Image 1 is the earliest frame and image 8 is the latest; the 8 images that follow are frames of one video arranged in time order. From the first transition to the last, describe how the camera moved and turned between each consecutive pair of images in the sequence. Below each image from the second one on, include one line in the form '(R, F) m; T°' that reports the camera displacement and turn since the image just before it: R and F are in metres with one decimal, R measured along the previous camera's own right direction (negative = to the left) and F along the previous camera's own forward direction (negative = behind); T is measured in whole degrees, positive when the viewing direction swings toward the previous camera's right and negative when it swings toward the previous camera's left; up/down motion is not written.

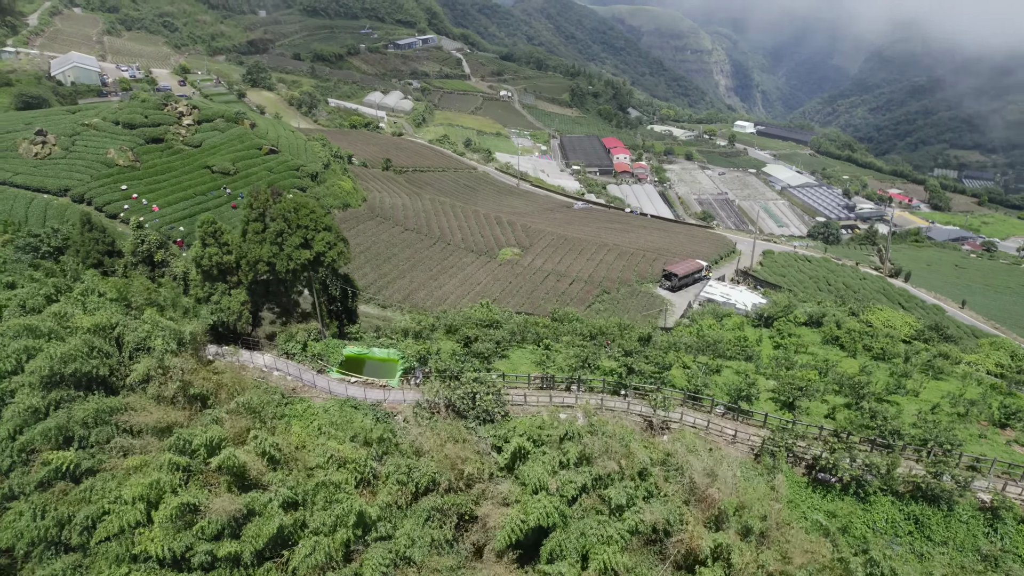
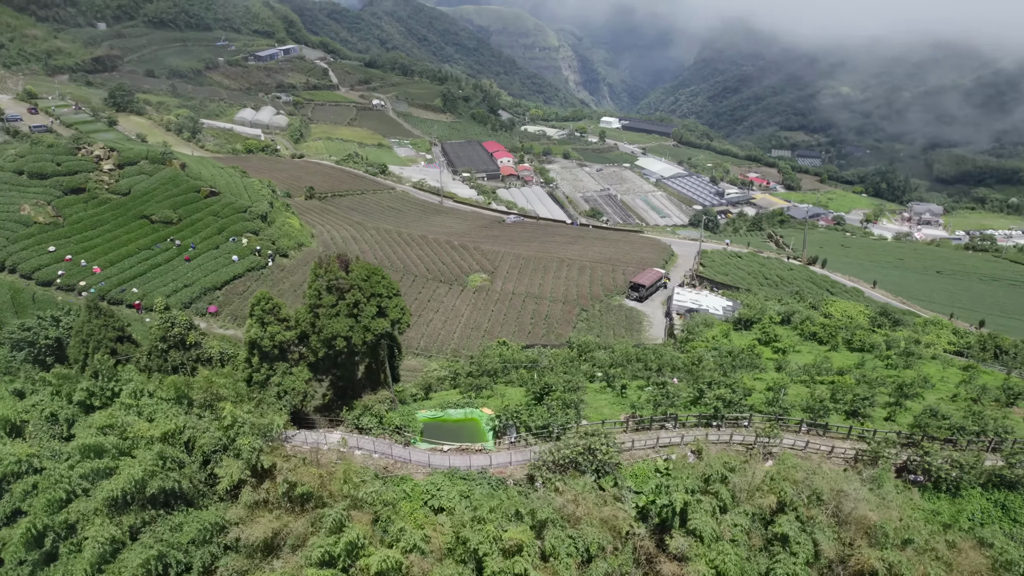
(-6.1, +0.8) m; +11°
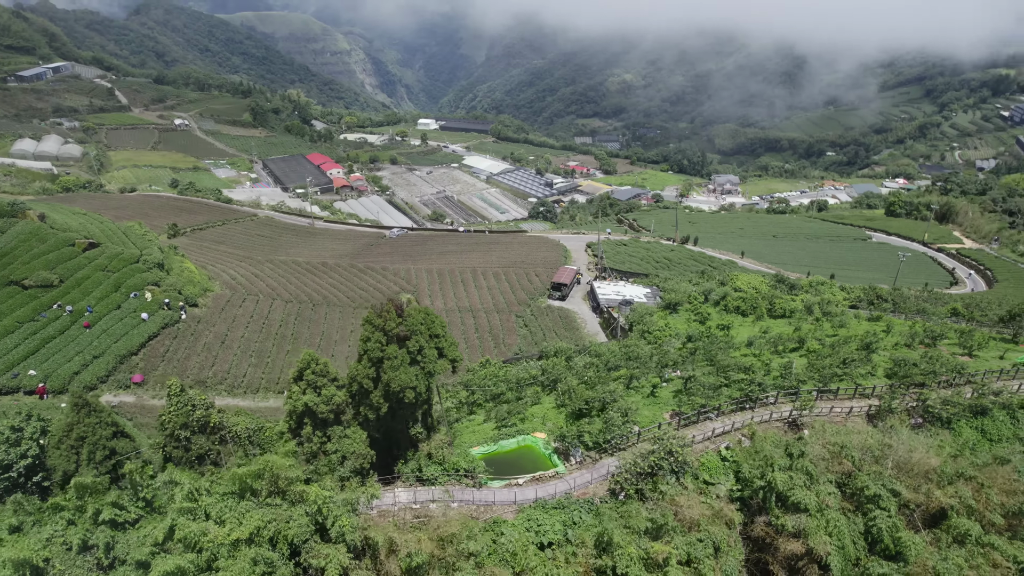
(-6.2, +1.1) m; +15°
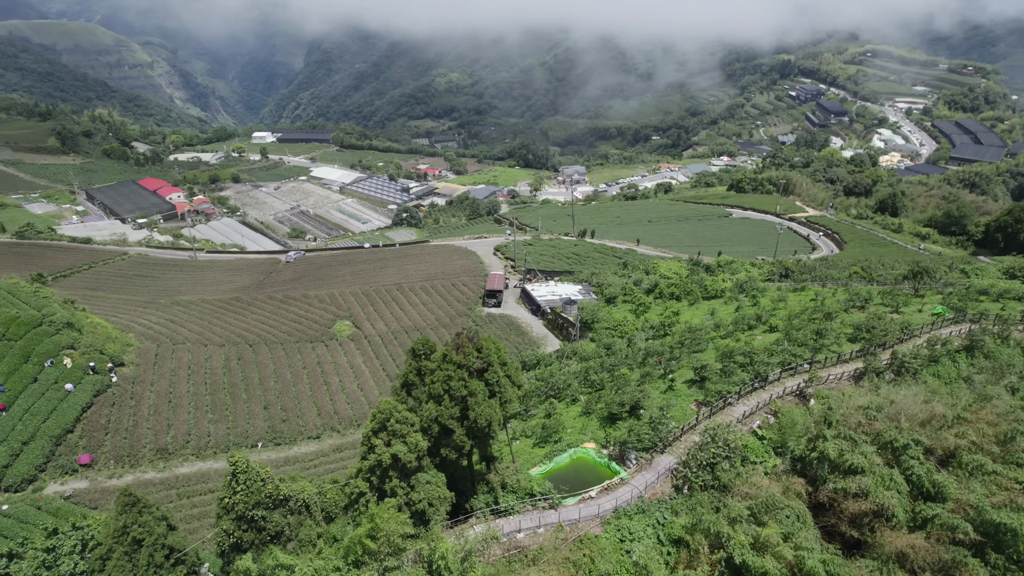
(-5.5, +0.8) m; +13°
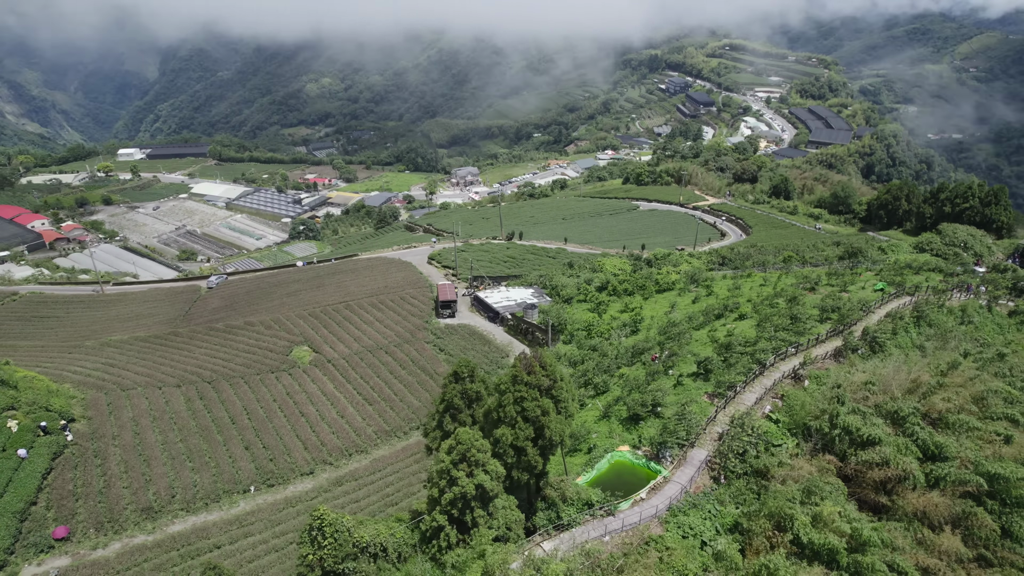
(-4.1, +0.5) m; +10°
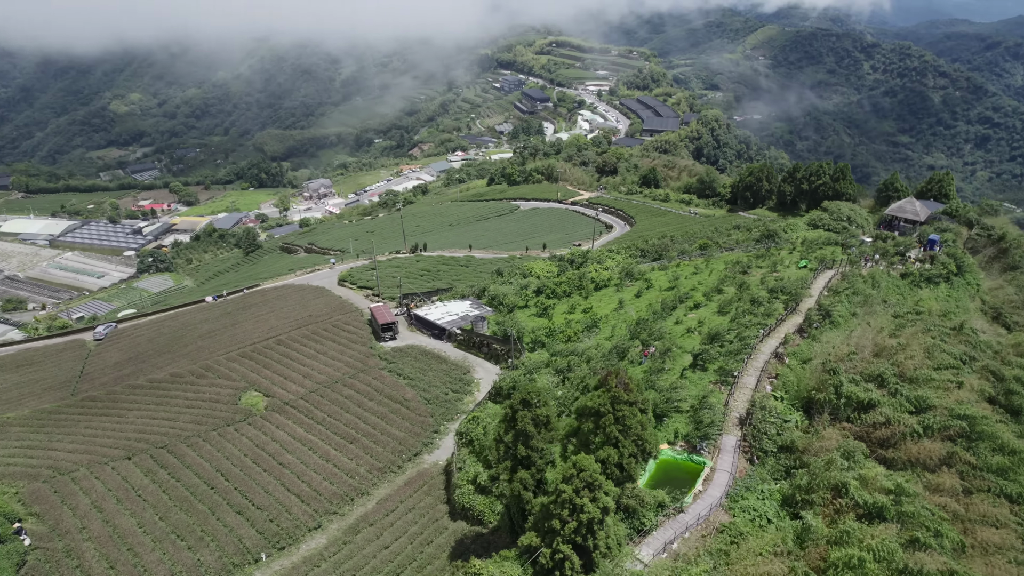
(-5.5, +0.7) m; +13°
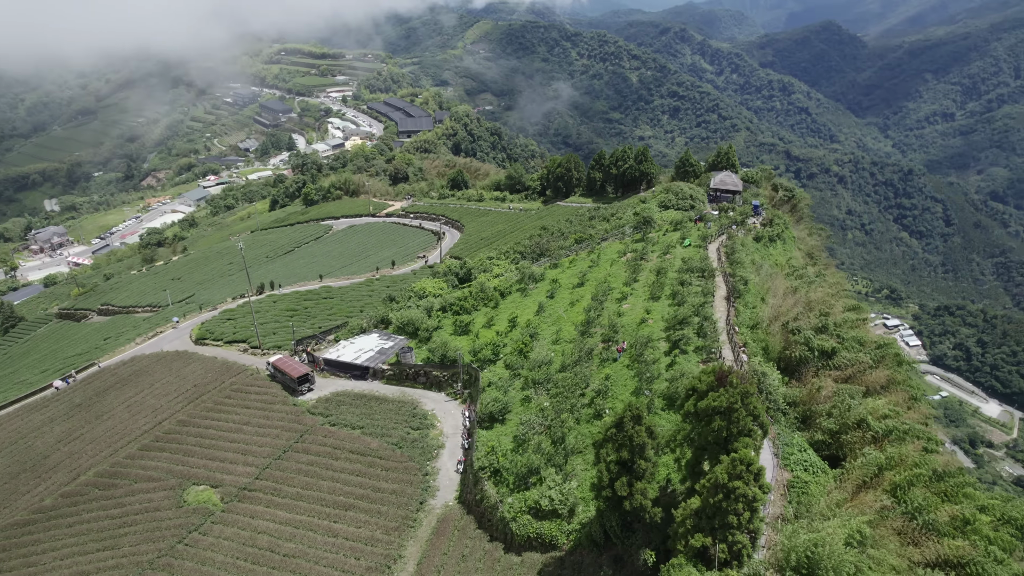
(-8.6, +1.5) m; +20°
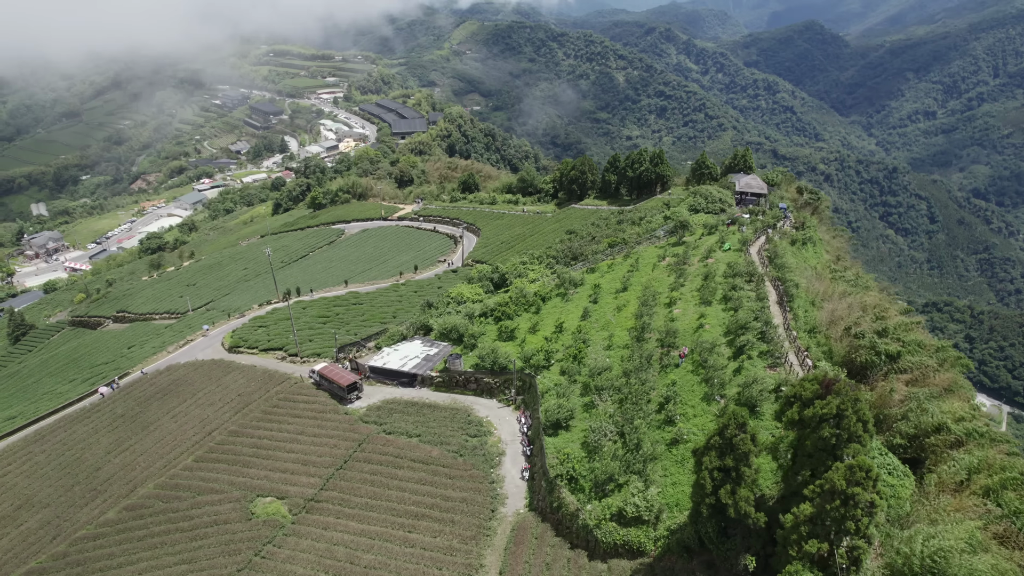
(-3.4, -0.1) m; +1°
